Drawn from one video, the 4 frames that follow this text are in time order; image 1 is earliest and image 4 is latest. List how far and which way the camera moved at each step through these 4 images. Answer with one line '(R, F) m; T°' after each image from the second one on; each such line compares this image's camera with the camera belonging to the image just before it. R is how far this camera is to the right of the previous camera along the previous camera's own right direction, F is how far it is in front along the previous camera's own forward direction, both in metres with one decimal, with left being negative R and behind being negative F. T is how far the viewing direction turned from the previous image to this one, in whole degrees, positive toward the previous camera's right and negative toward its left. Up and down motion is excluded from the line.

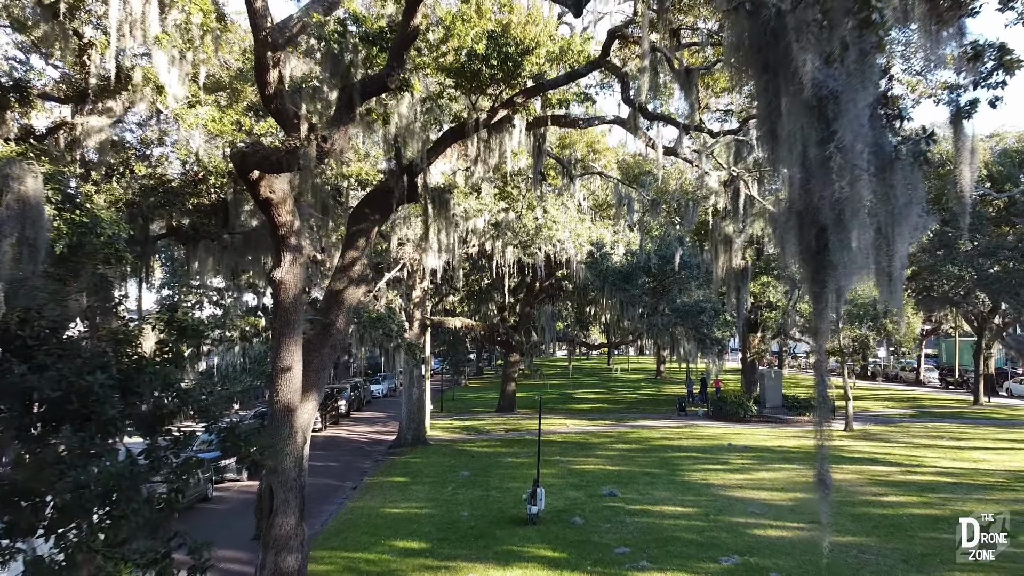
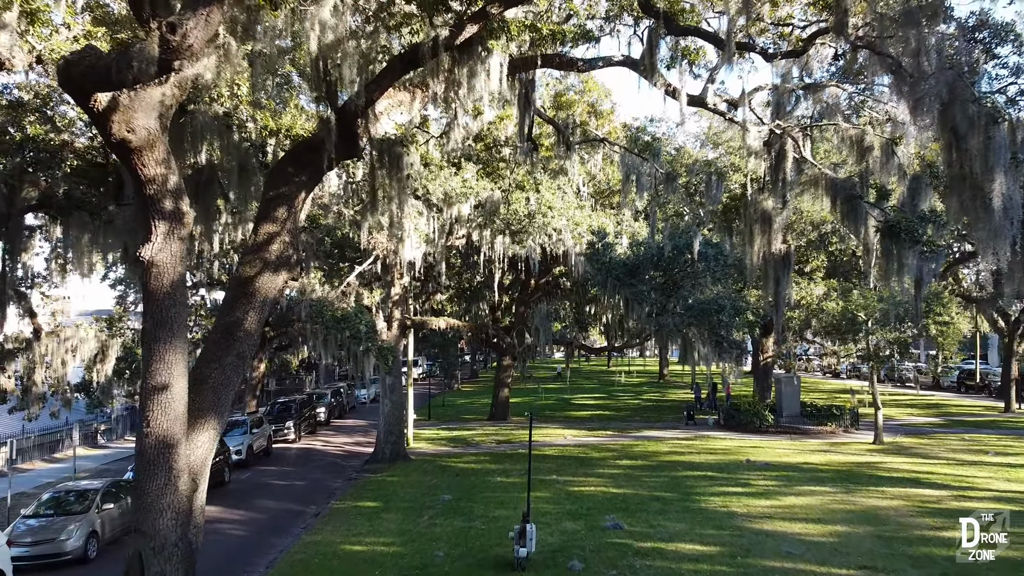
(+0.2, +2.4) m; 0°
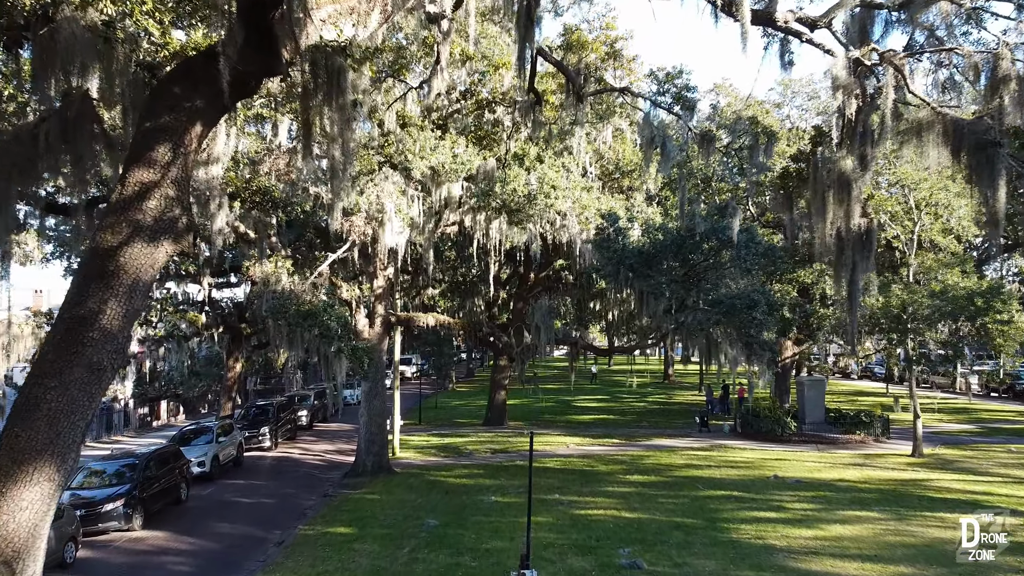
(0.0, +2.1) m; 0°
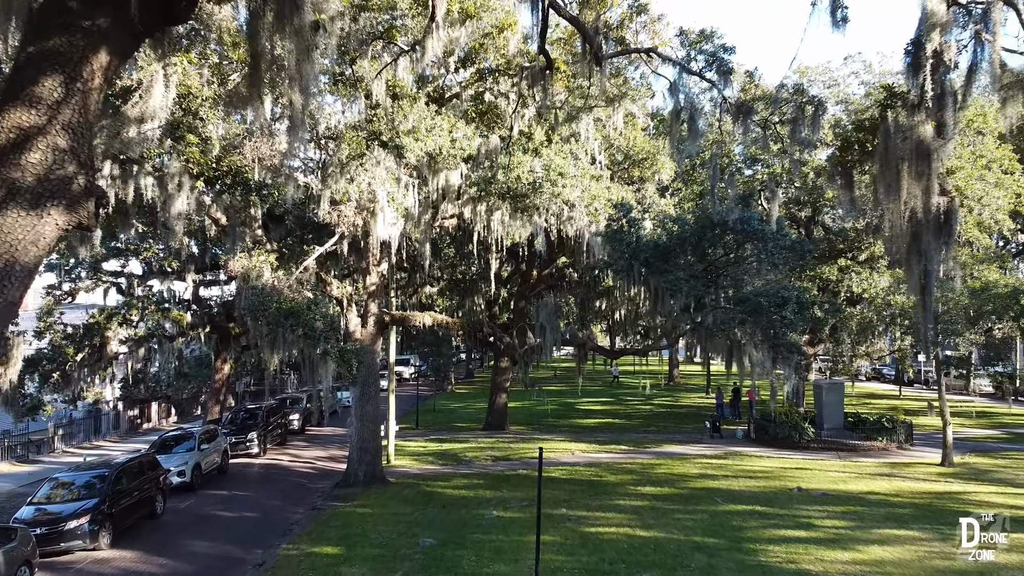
(-0.1, +1.2) m; 0°
